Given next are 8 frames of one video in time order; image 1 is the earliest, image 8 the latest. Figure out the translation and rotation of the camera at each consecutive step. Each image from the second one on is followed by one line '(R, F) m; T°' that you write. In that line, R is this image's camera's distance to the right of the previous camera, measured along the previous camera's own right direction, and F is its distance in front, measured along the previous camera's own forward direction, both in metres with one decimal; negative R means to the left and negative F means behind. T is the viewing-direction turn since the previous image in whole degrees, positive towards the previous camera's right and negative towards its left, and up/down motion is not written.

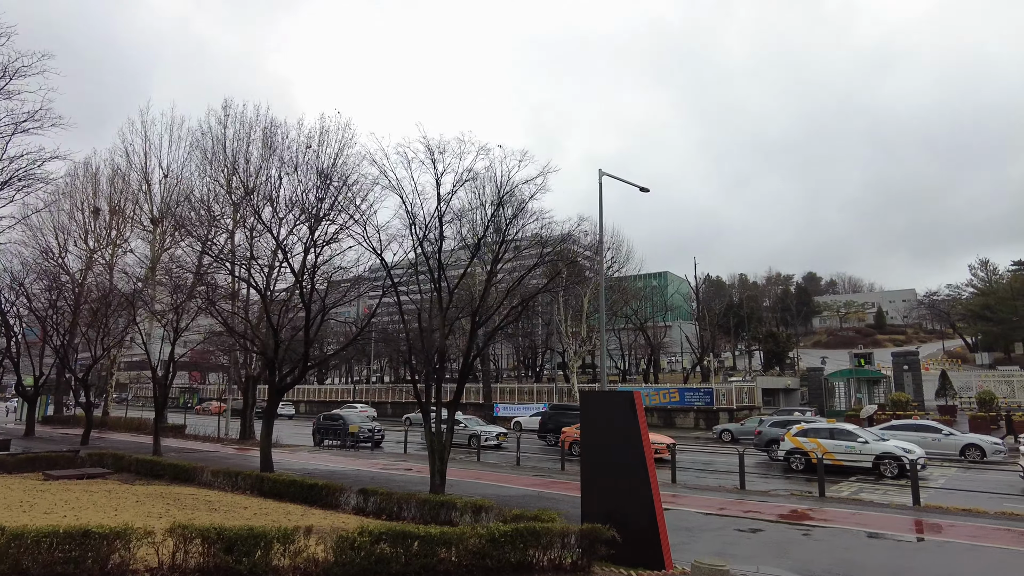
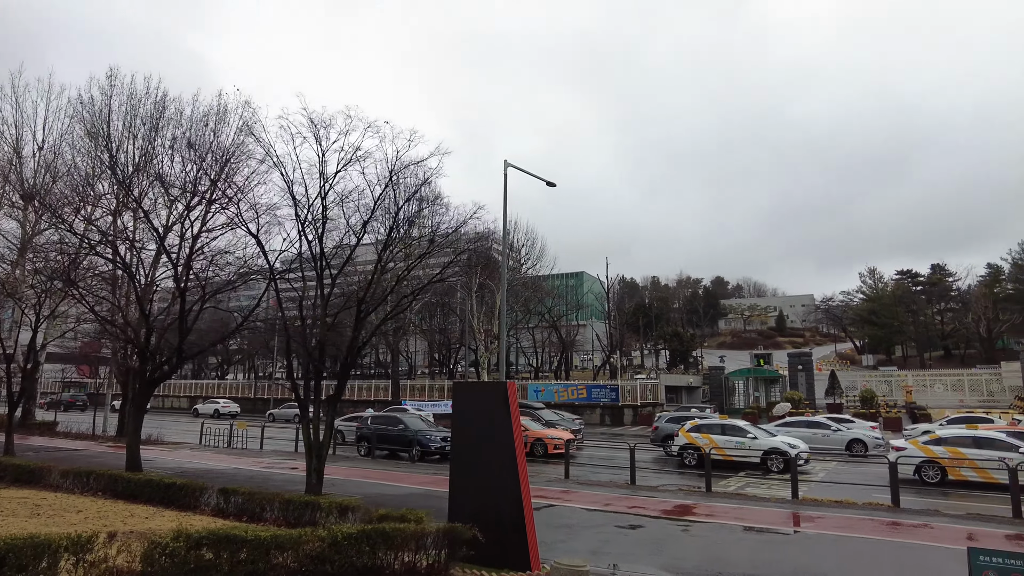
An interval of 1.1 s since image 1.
(+0.6, +0.4) m; +7°
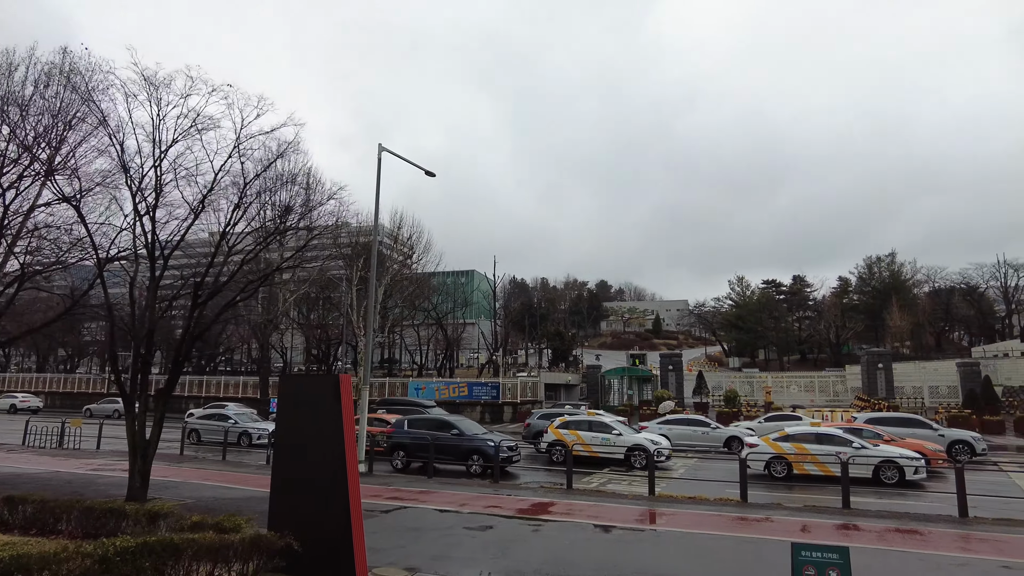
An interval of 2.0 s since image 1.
(+0.5, +0.5) m; +9°
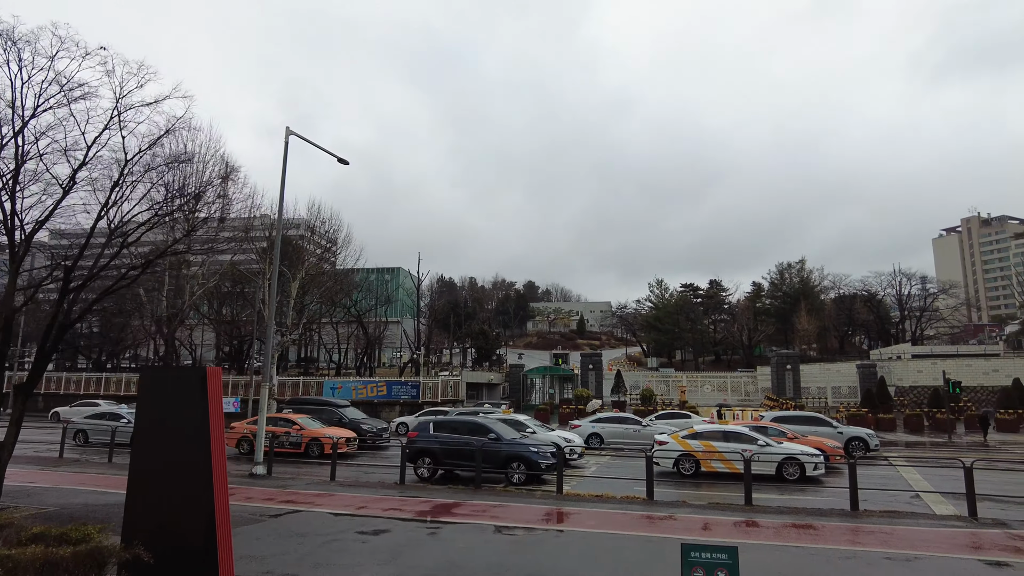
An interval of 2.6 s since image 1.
(+0.4, +0.4) m; +6°
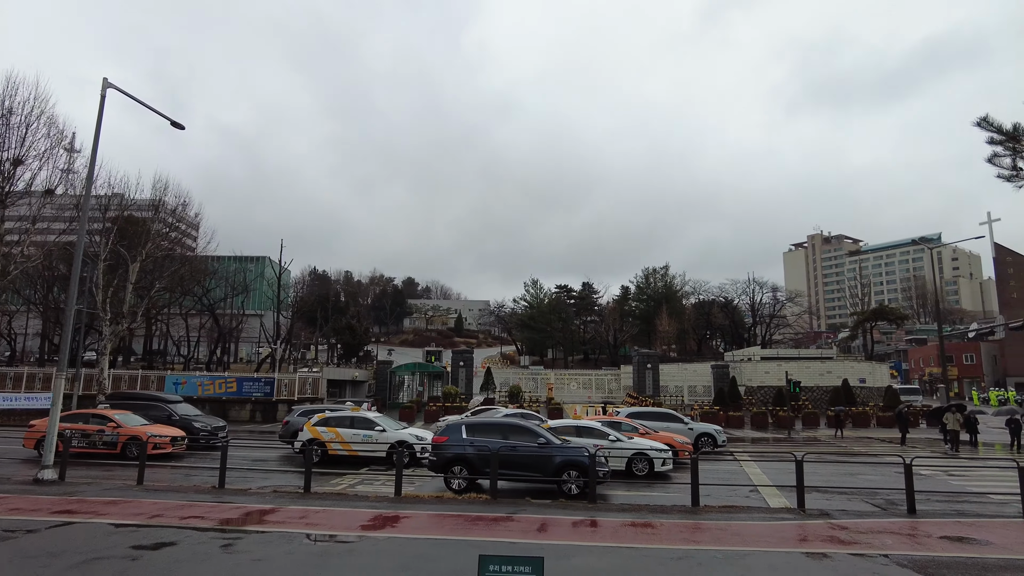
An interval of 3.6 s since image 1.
(+0.7, +0.8) m; +10°
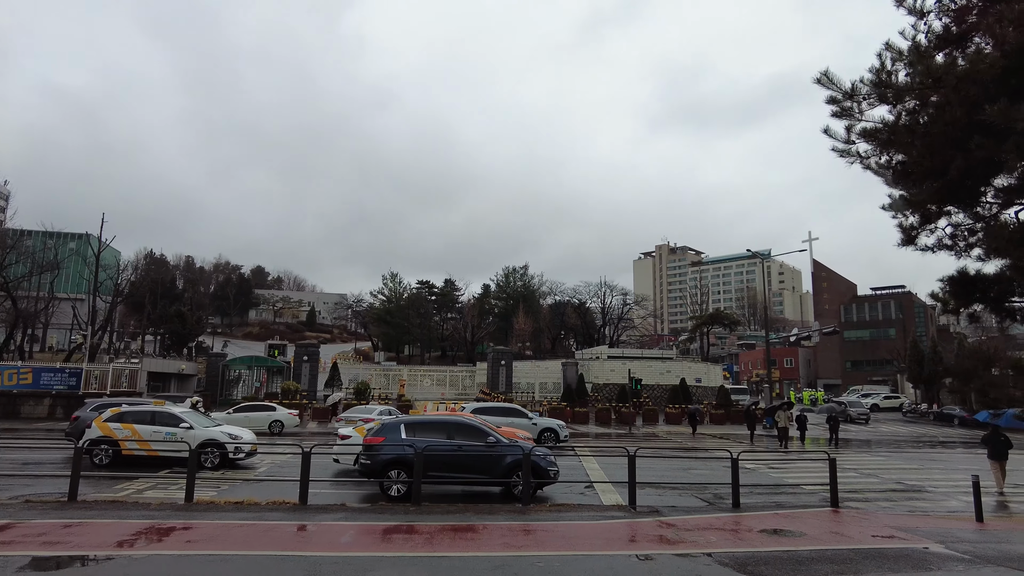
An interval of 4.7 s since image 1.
(+0.6, +0.9) m; +12°
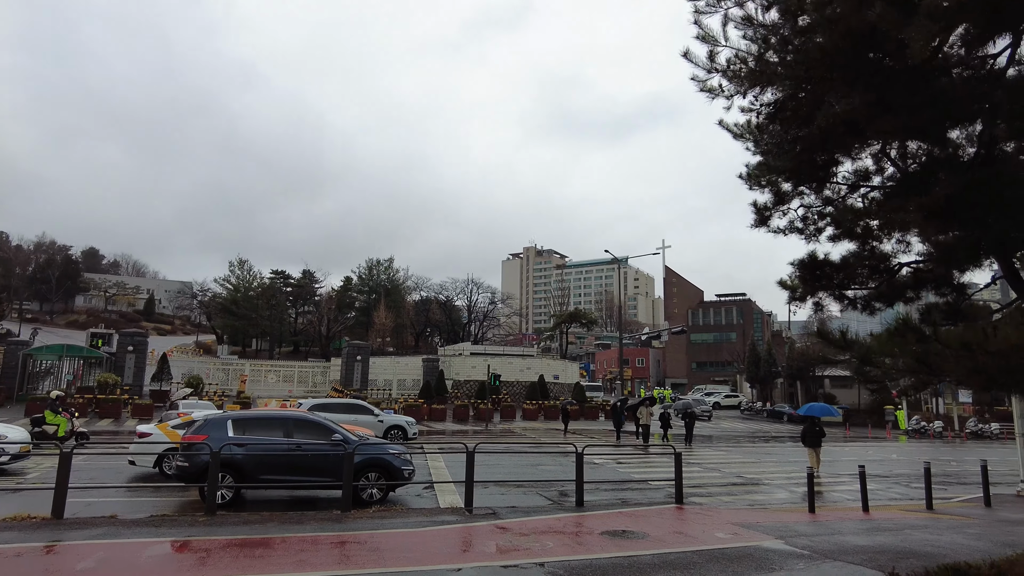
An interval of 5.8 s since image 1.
(+0.5, +1.1) m; +11°
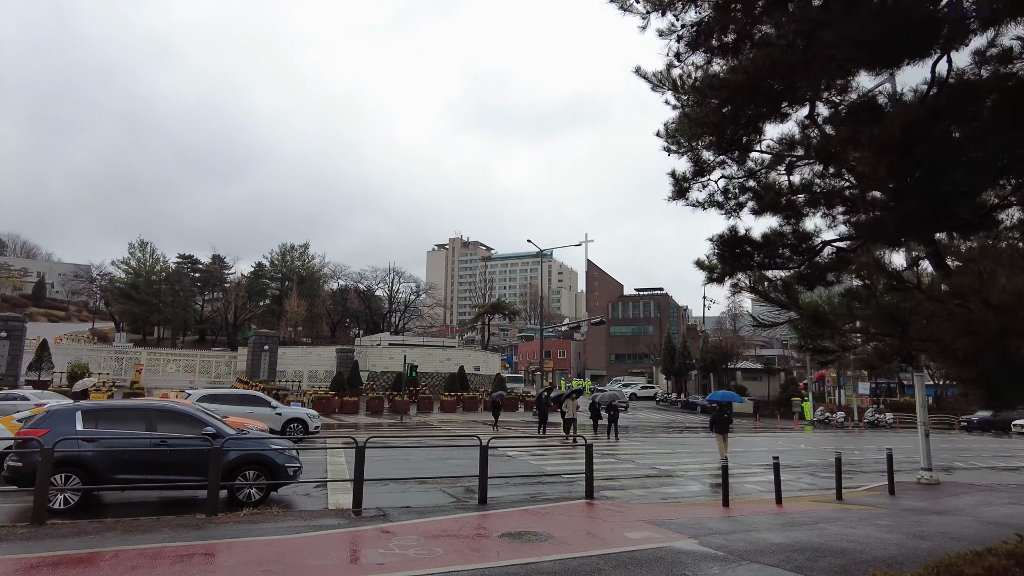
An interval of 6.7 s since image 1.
(+0.3, +0.8) m; +7°
